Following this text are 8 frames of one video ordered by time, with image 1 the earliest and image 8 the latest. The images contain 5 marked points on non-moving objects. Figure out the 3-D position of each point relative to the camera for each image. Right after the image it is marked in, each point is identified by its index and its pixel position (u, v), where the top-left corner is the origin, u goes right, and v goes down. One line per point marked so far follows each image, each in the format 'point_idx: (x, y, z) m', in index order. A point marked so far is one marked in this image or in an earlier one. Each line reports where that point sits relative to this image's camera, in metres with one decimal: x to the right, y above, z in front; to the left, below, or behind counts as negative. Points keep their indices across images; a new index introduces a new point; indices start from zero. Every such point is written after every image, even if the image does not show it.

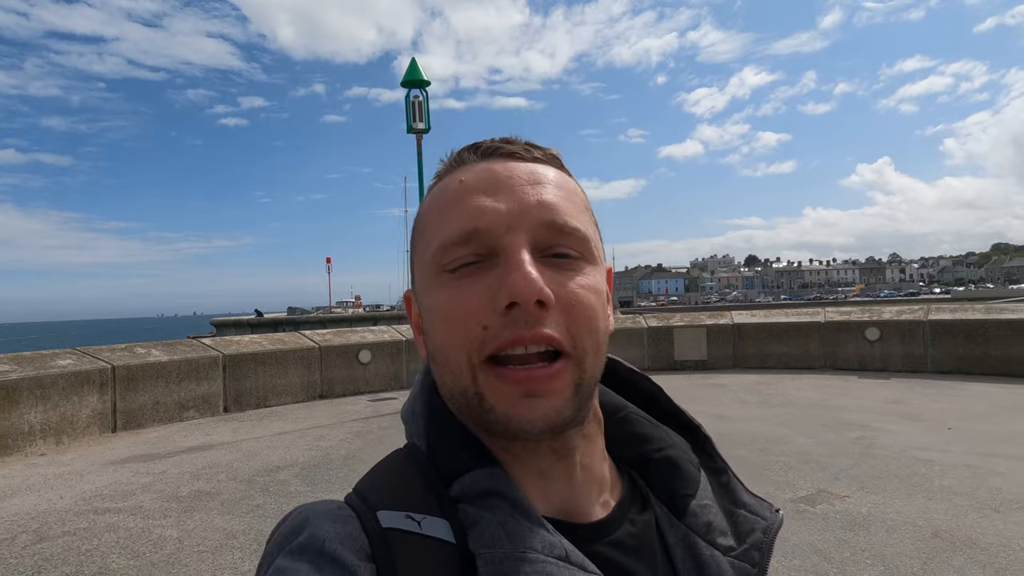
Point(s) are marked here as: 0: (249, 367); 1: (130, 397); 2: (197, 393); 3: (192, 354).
0: (-3.9, -1.0, +8.1) m
1: (-4.8, -1.2, +7.2) m
2: (-4.3, -1.2, +7.7) m
3: (-4.4, -0.8, +7.8) m
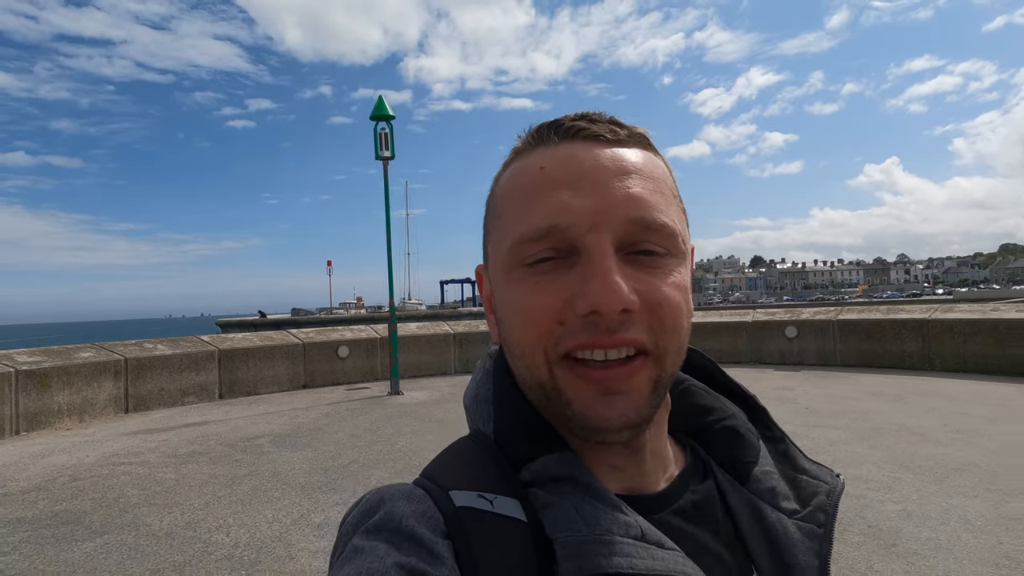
0: (-4.2, -1.0, +8.9) m
1: (-5.1, -1.2, +7.9) m
2: (-4.7, -1.3, +8.4) m
3: (-4.7, -0.8, +8.5) m
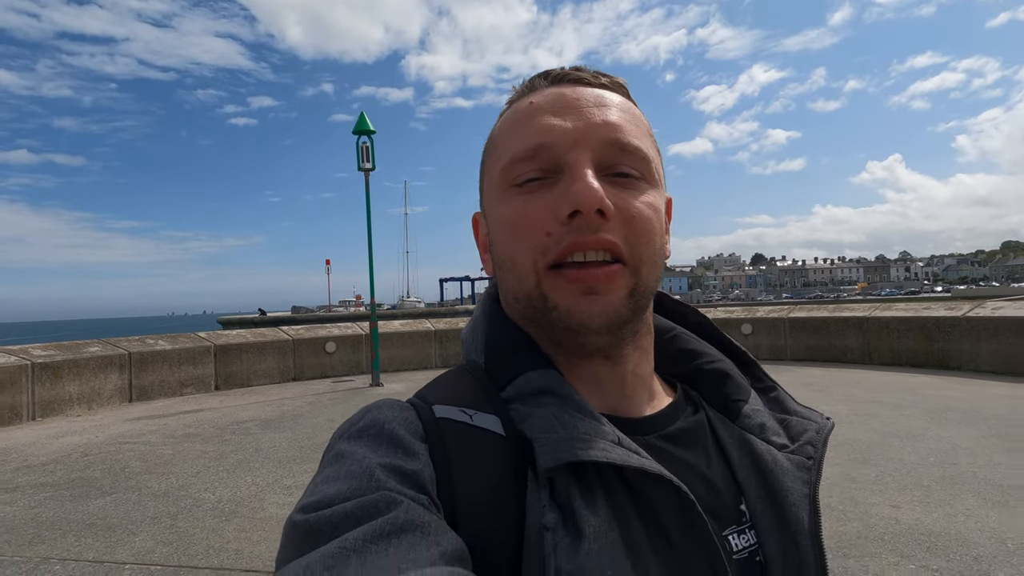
0: (-4.5, -1.0, +9.3) m
1: (-5.4, -1.2, +8.4) m
2: (-4.9, -1.2, +8.9) m
3: (-5.0, -0.8, +8.9) m
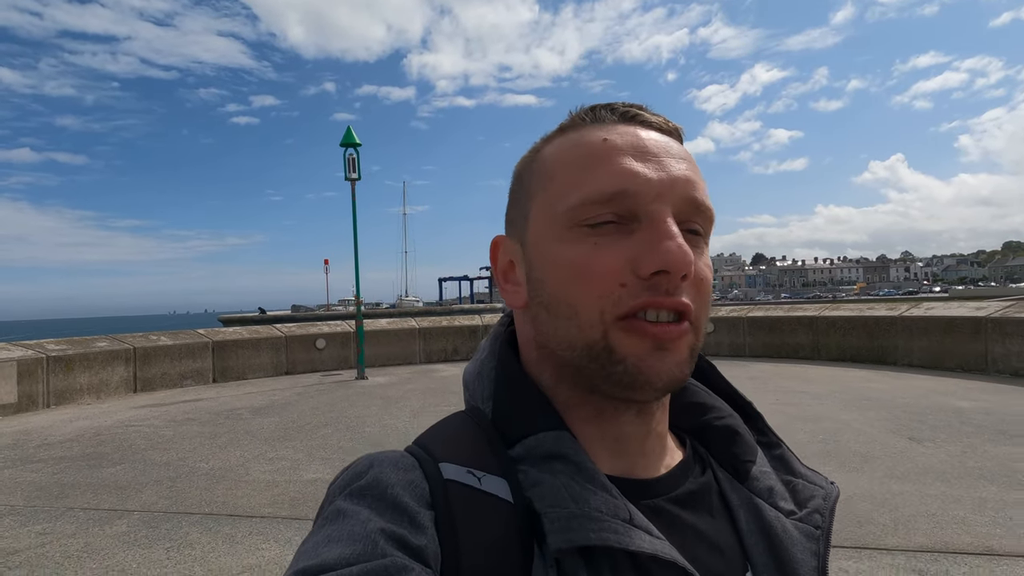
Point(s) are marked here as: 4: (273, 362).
0: (-4.7, -1.0, +9.7) m
1: (-5.6, -1.2, +8.8) m
2: (-5.1, -1.2, +9.3) m
3: (-5.2, -0.8, +9.4) m
4: (-4.2, -1.3, +10.1) m
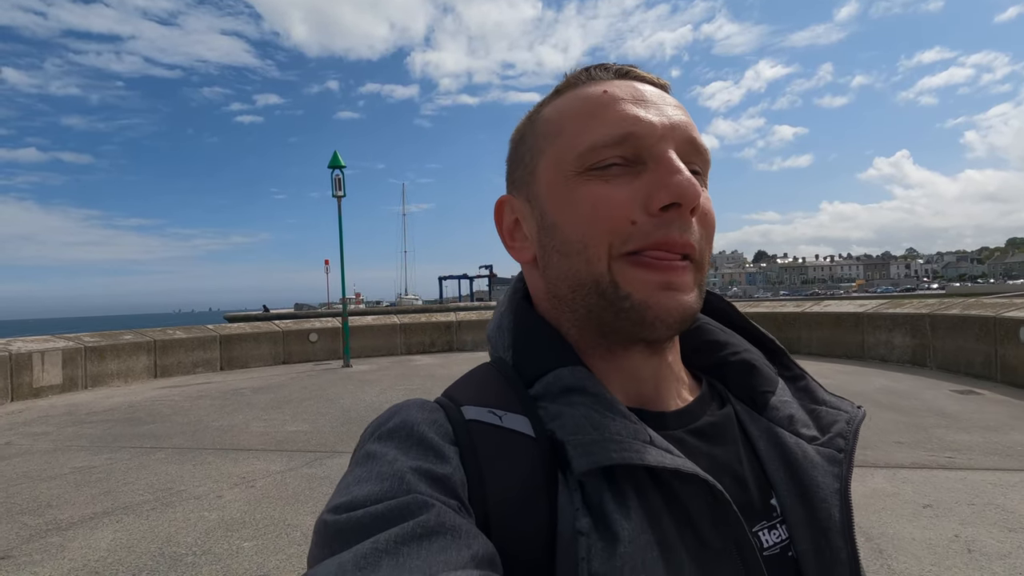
0: (-5.1, -1.0, +10.7) m
1: (-6.0, -1.2, +9.8) m
2: (-5.5, -1.3, +10.3) m
3: (-5.6, -0.8, +10.3) m
4: (-4.6, -1.3, +11.1) m
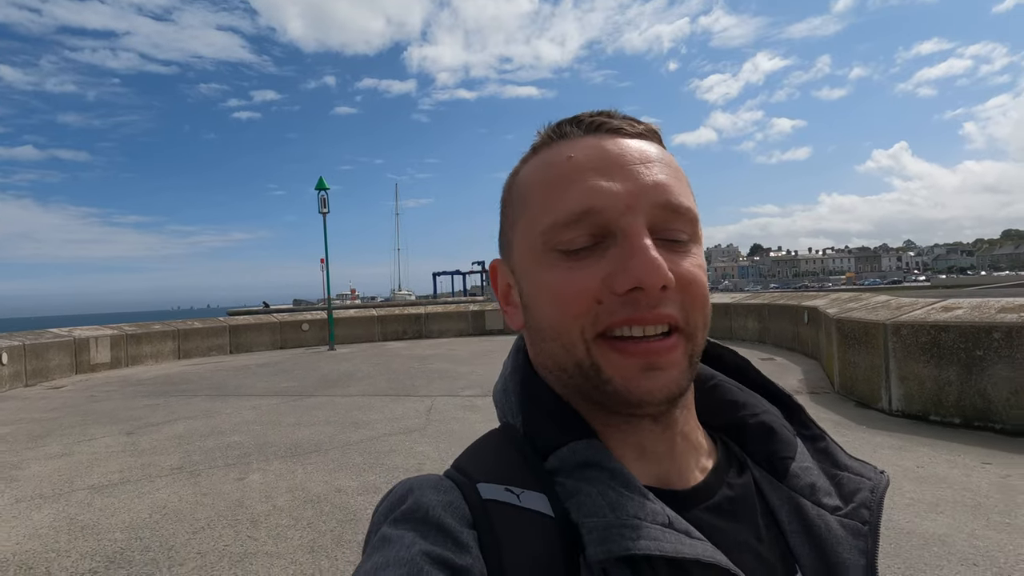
0: (-5.8, -1.0, +12.3) m
1: (-6.7, -1.2, +11.3) m
2: (-6.2, -1.2, +11.9) m
3: (-6.3, -0.8, +11.9) m
4: (-5.3, -1.3, +12.6) m
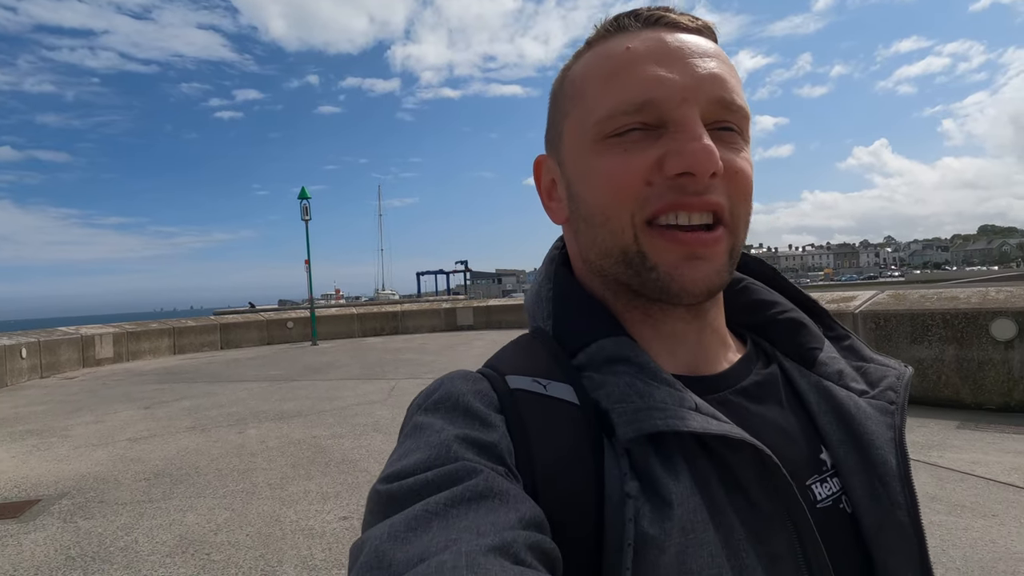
0: (-6.4, -1.0, +12.9) m
1: (-7.3, -1.2, +12.0) m
2: (-6.8, -1.3, +12.5) m
3: (-6.9, -0.8, +12.6) m
4: (-5.9, -1.3, +13.3) m
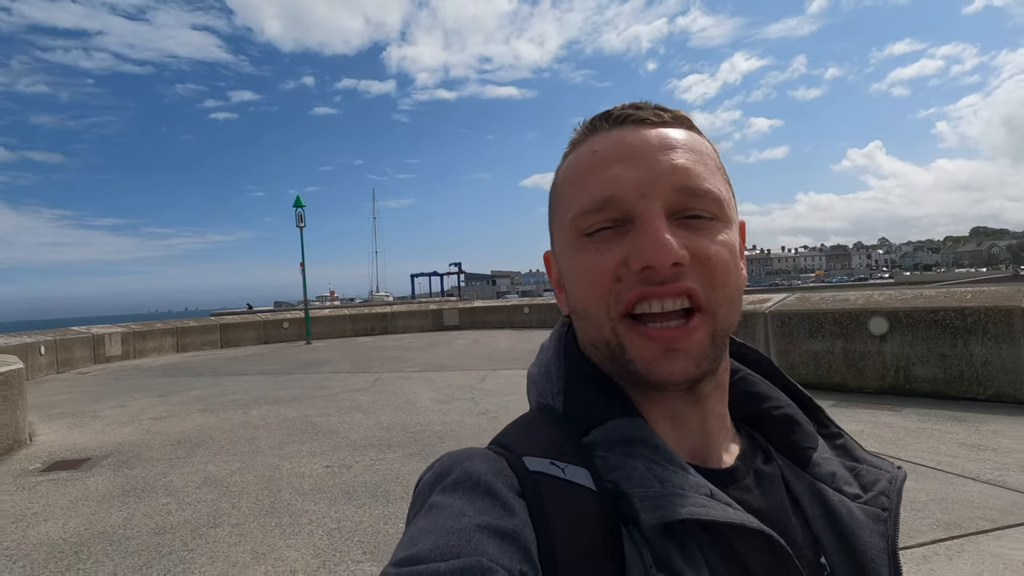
0: (-6.7, -1.1, +13.5) m
1: (-7.6, -1.3, +12.5) m
2: (-7.1, -1.3, +13.1) m
3: (-7.2, -0.9, +13.1) m
4: (-6.2, -1.3, +13.9) m
